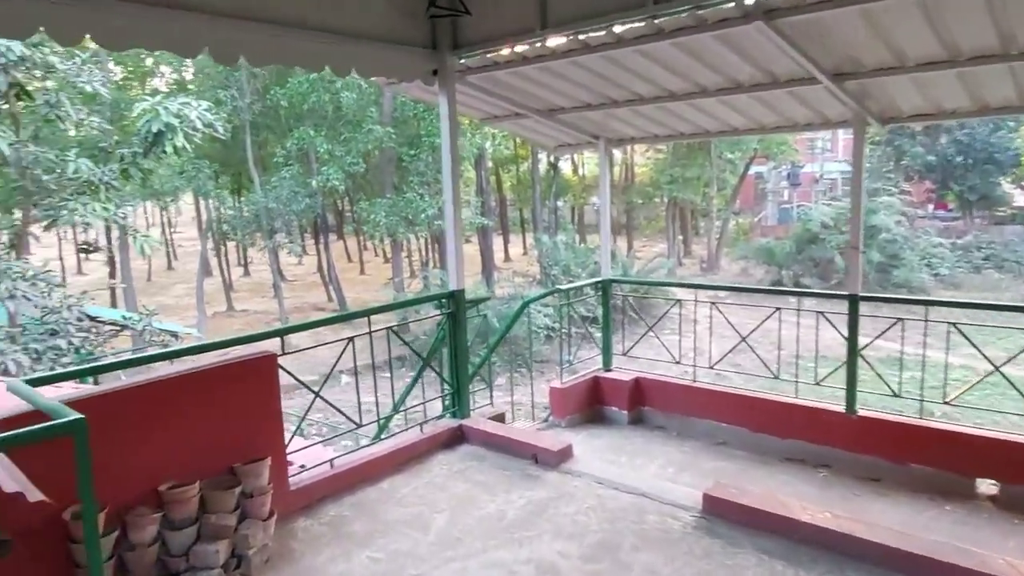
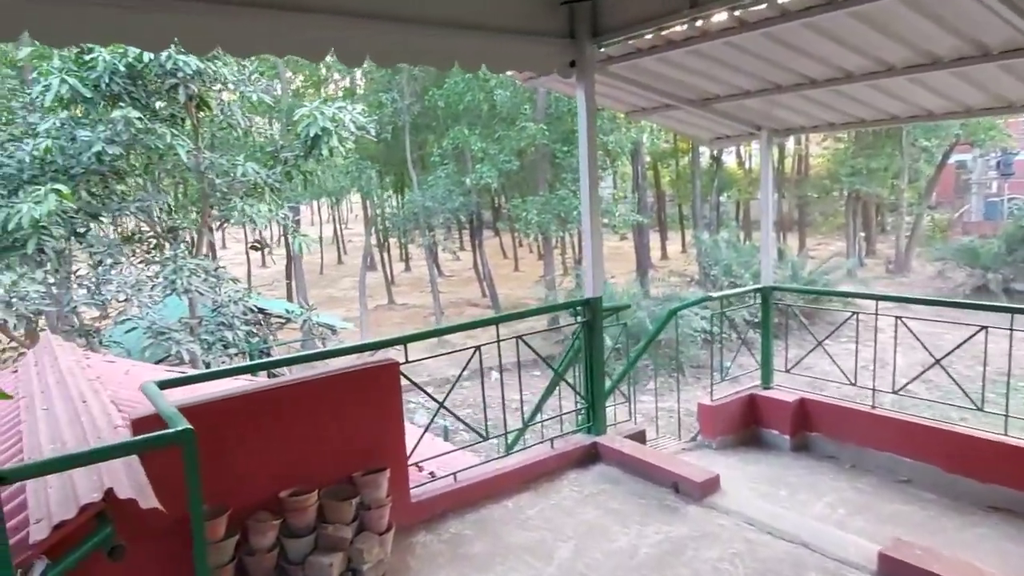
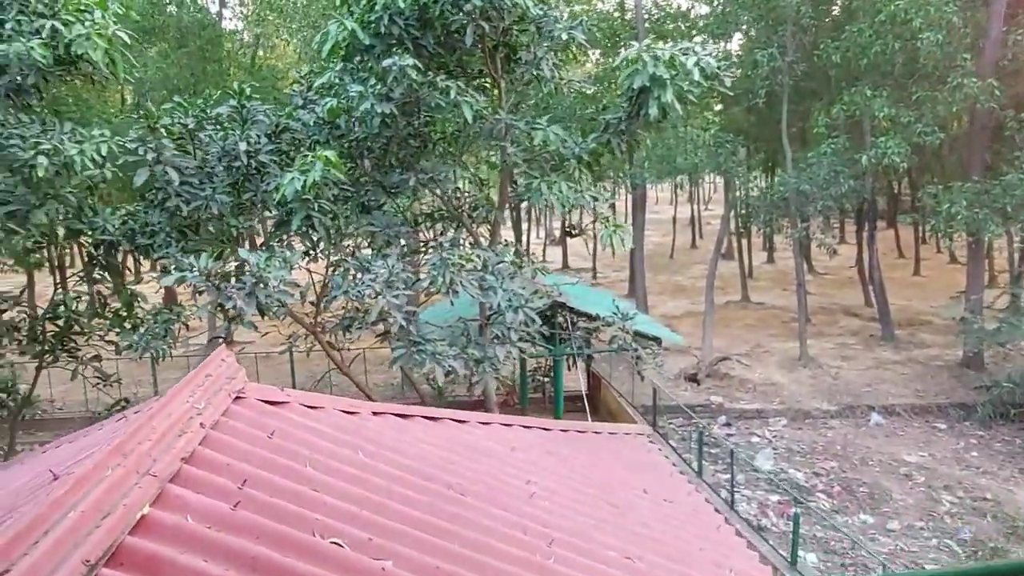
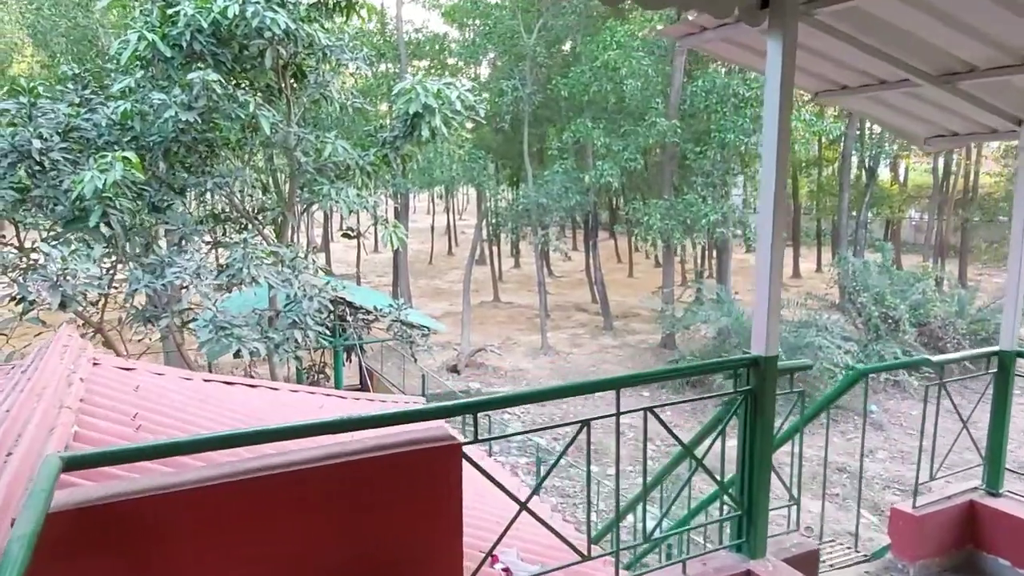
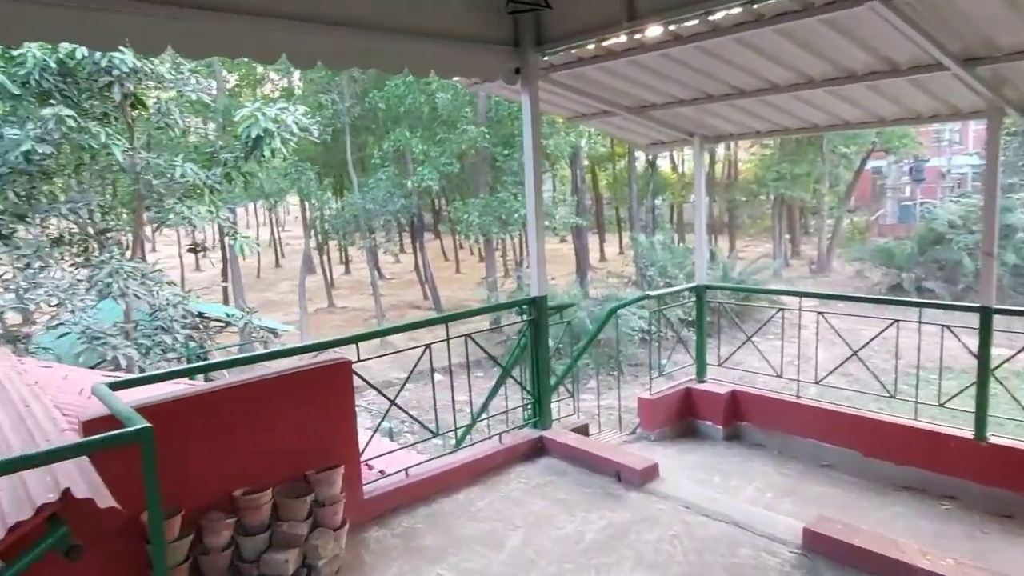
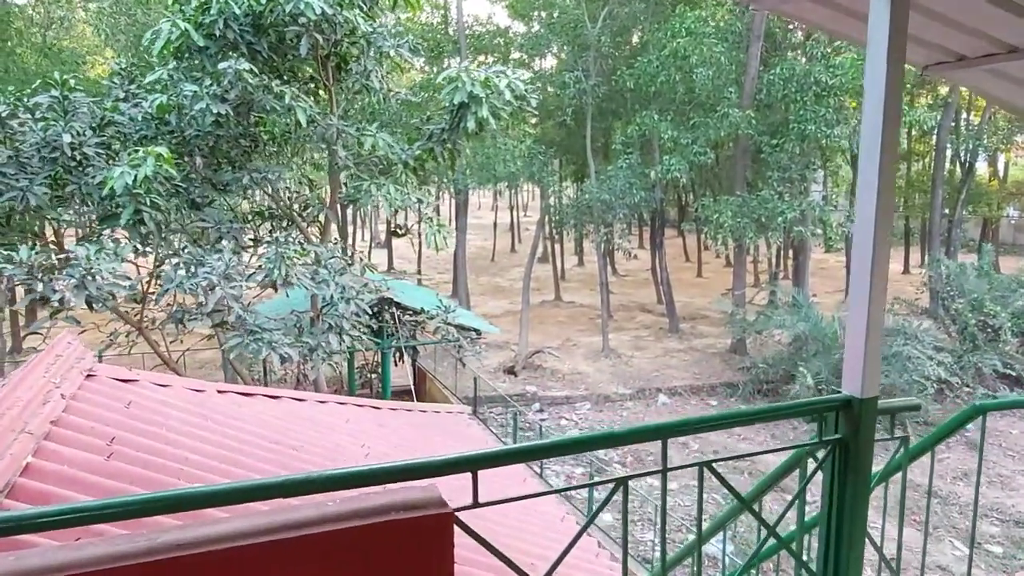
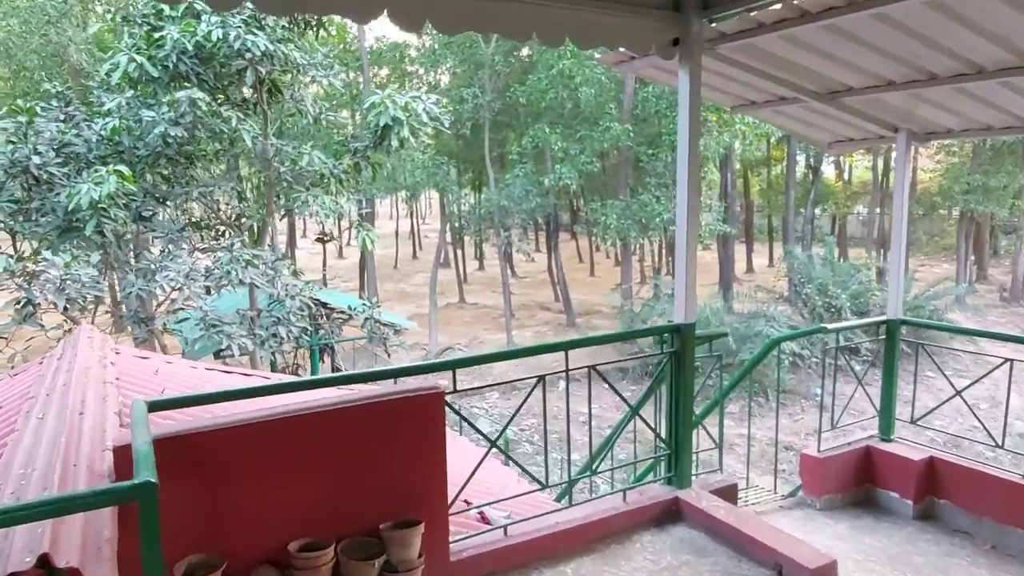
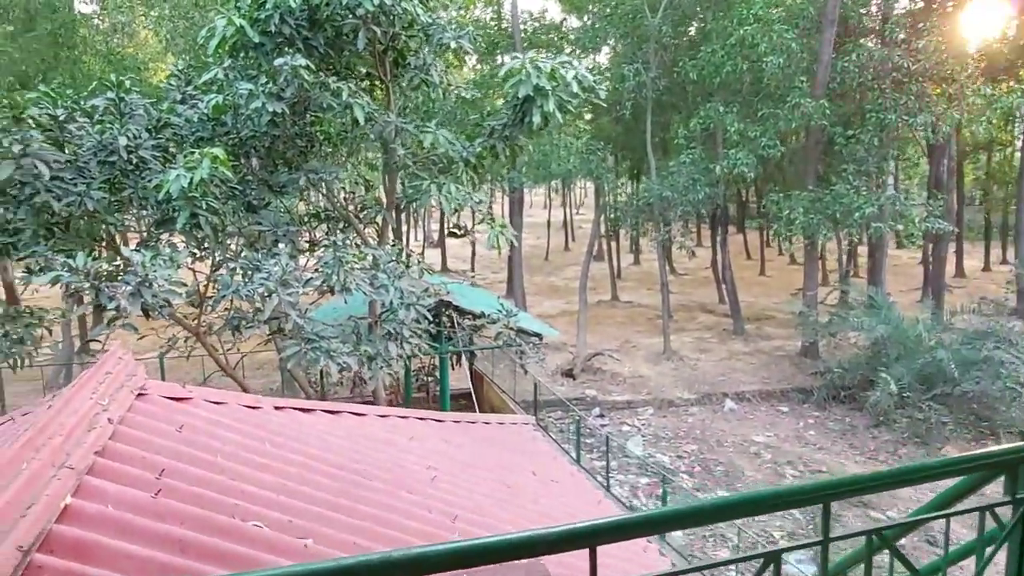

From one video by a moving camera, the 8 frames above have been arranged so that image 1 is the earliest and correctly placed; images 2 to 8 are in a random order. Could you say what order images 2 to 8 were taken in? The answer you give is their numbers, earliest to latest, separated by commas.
5, 2, 7, 4, 6, 8, 3
